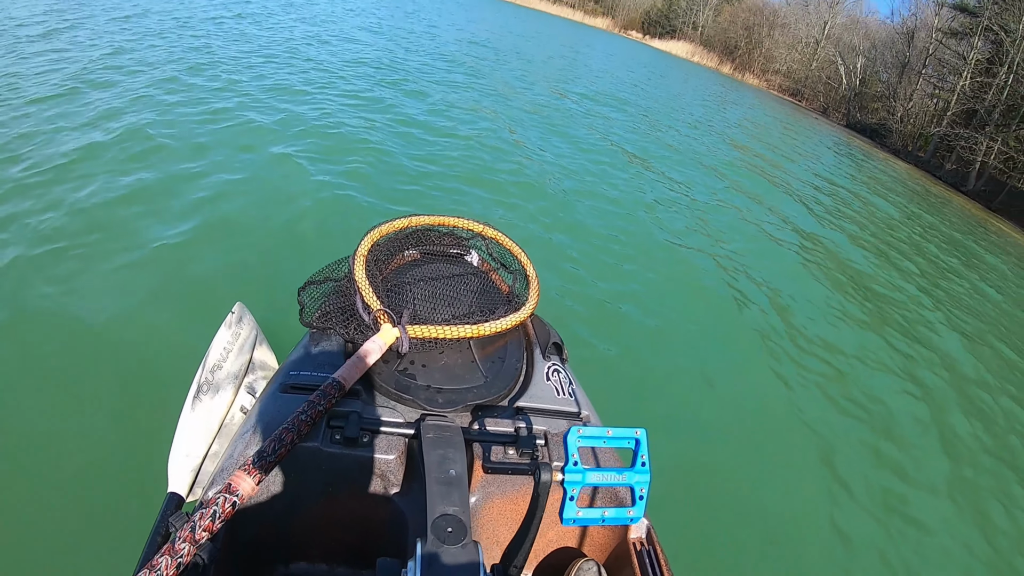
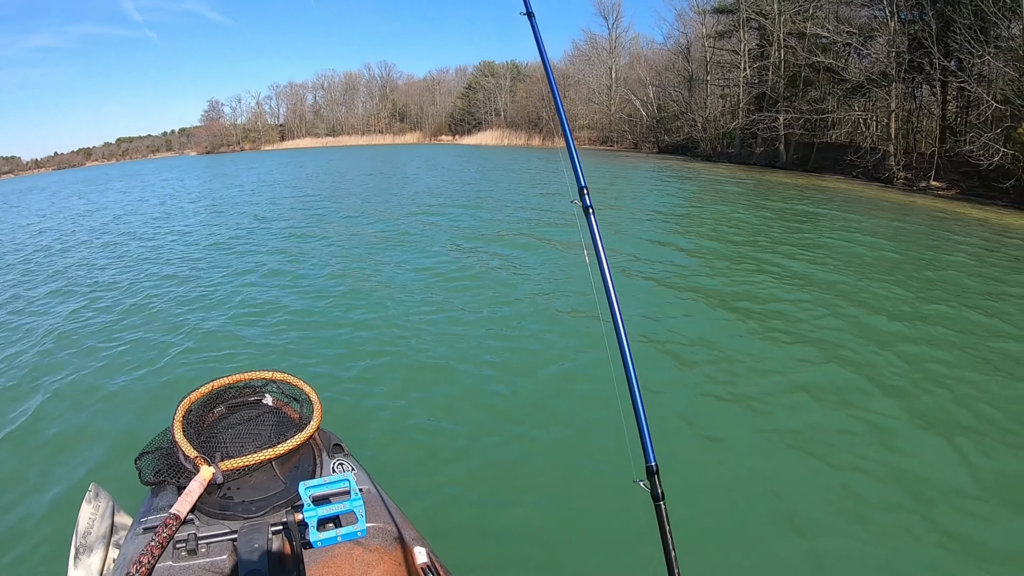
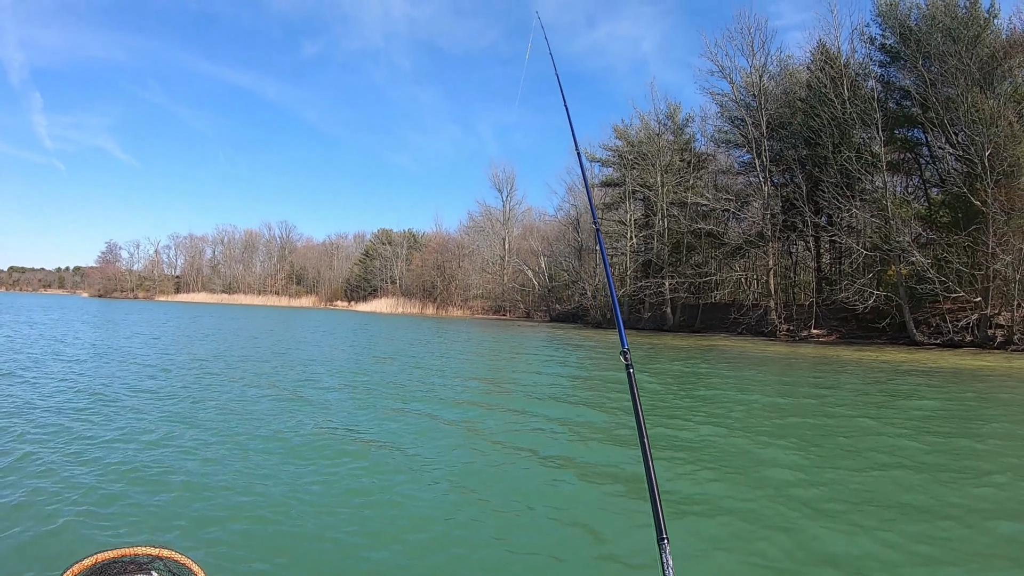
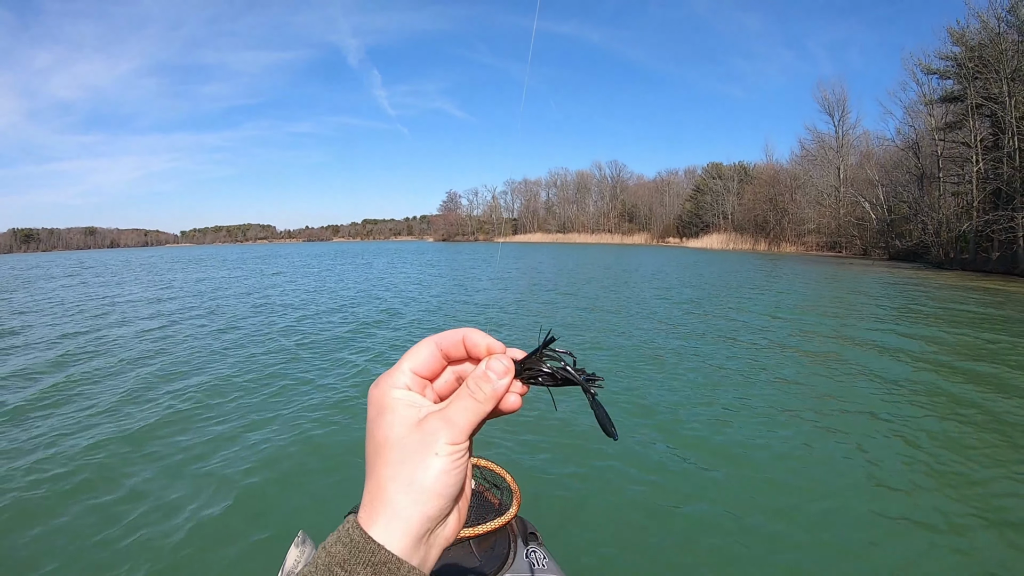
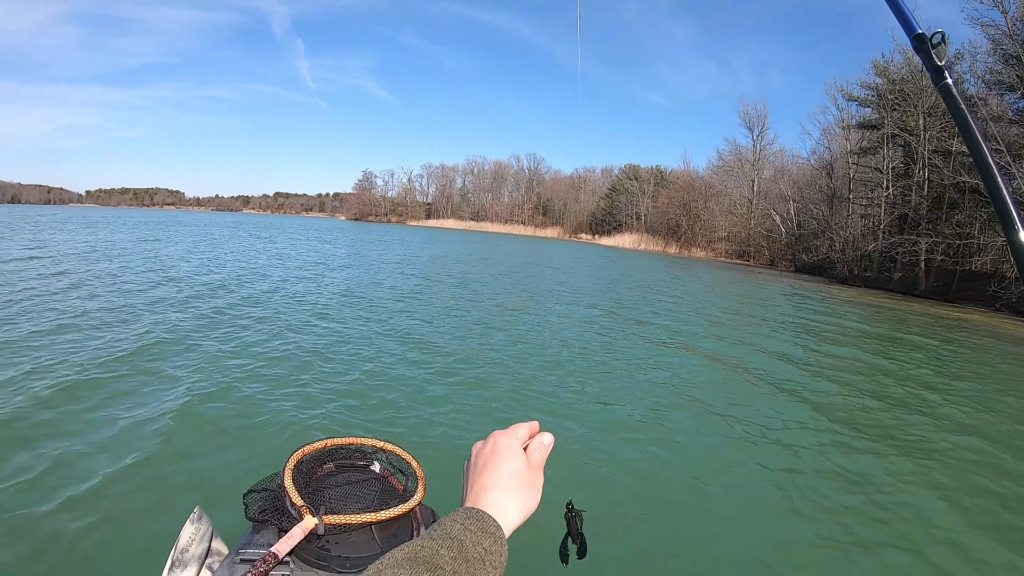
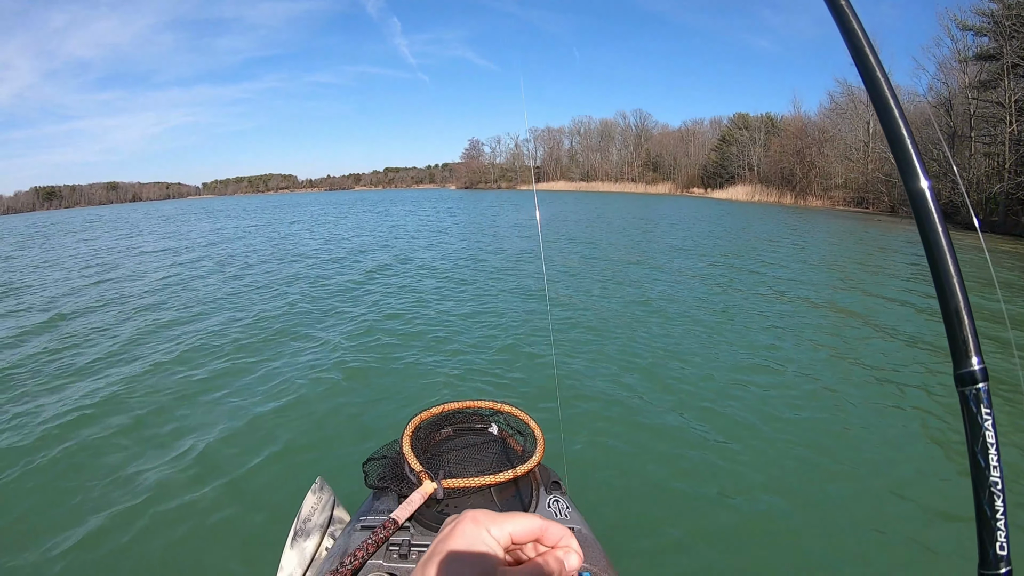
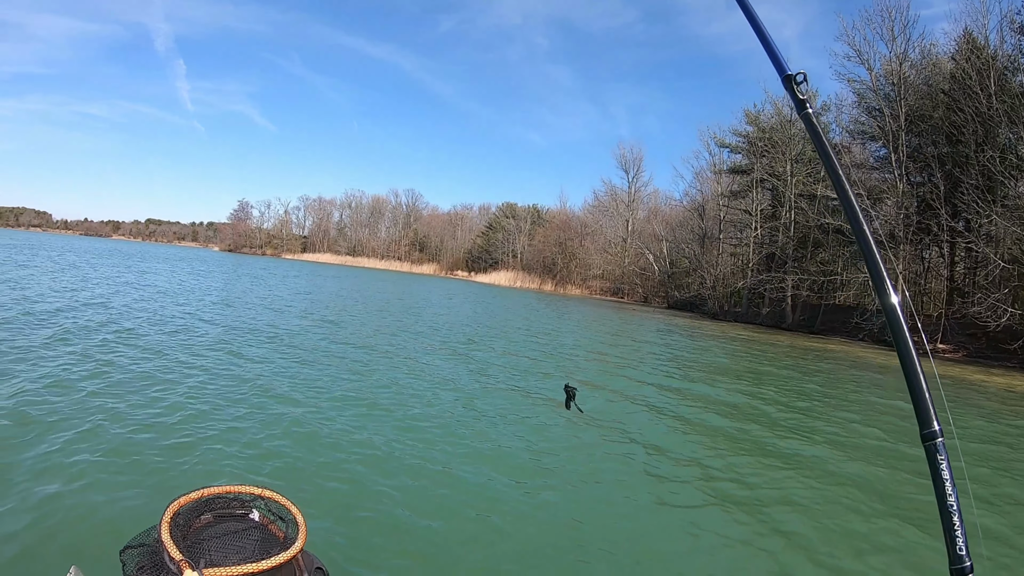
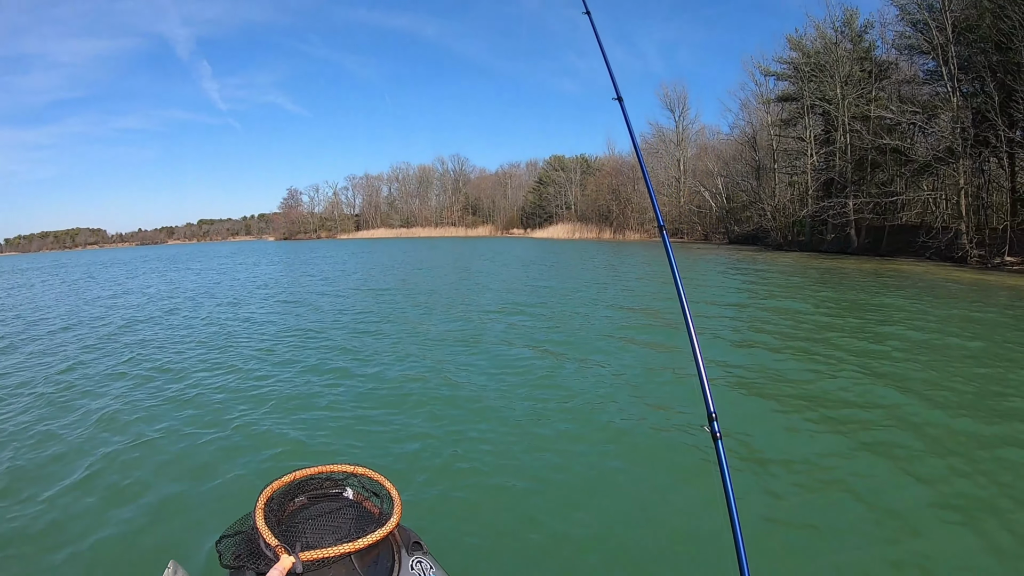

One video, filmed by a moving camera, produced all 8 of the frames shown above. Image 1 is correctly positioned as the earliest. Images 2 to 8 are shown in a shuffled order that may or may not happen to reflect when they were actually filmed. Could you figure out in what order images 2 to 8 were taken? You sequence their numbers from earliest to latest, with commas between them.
8, 2, 3, 7, 5, 6, 4
